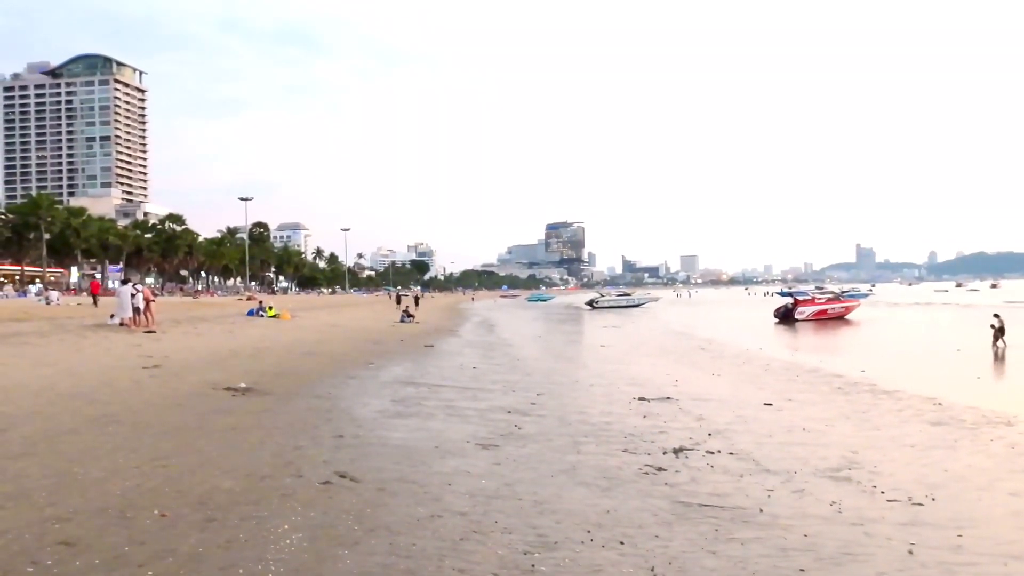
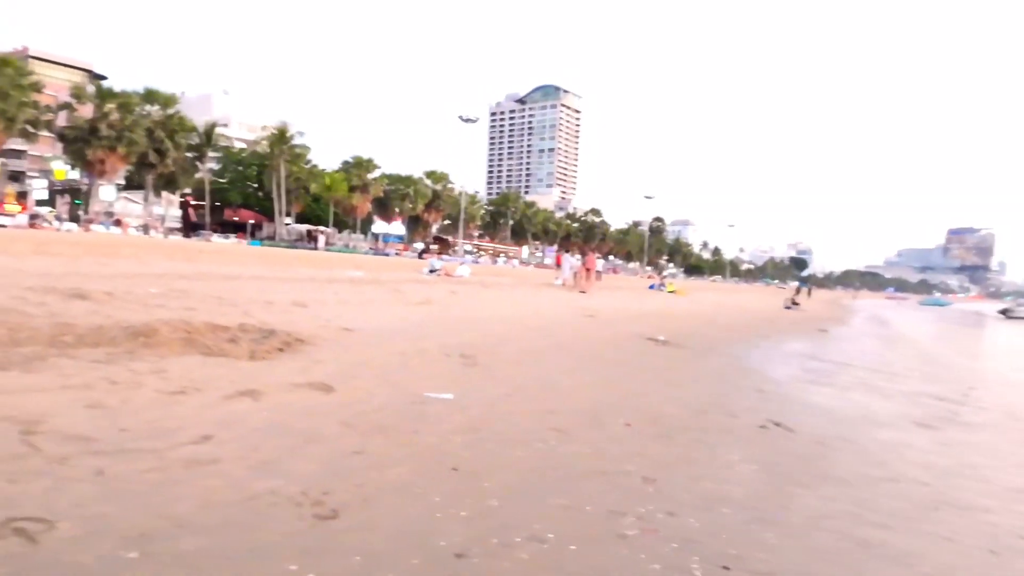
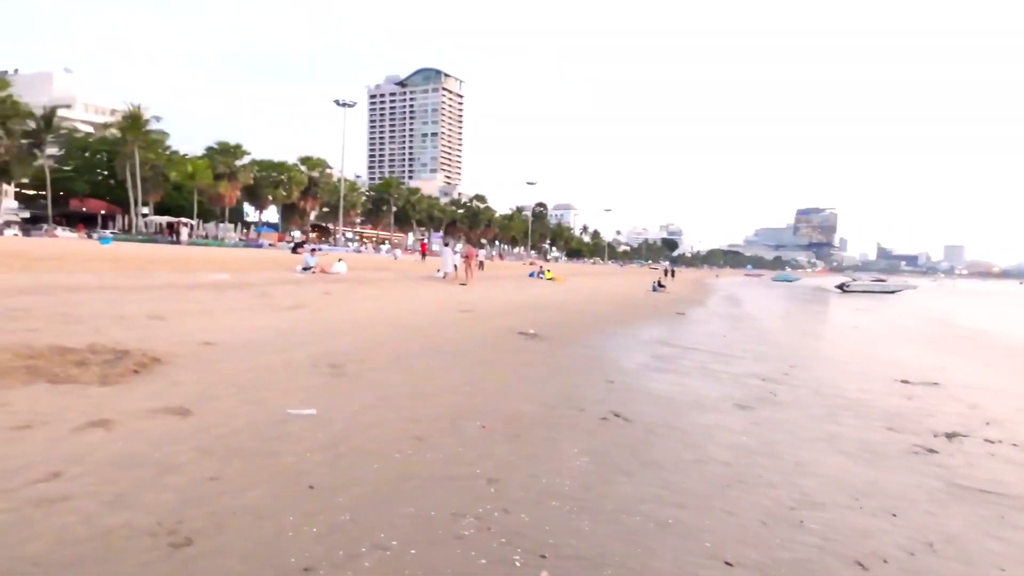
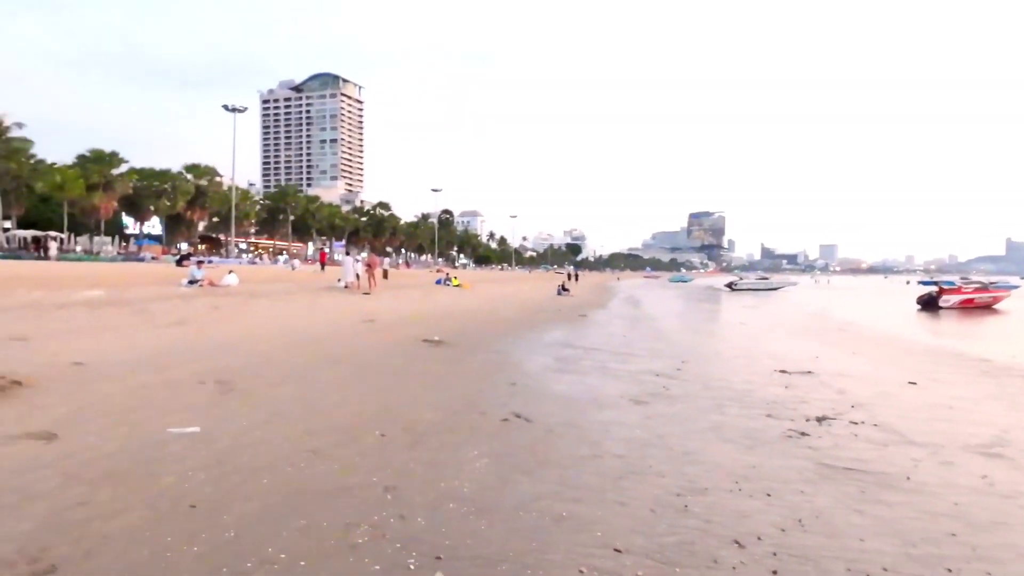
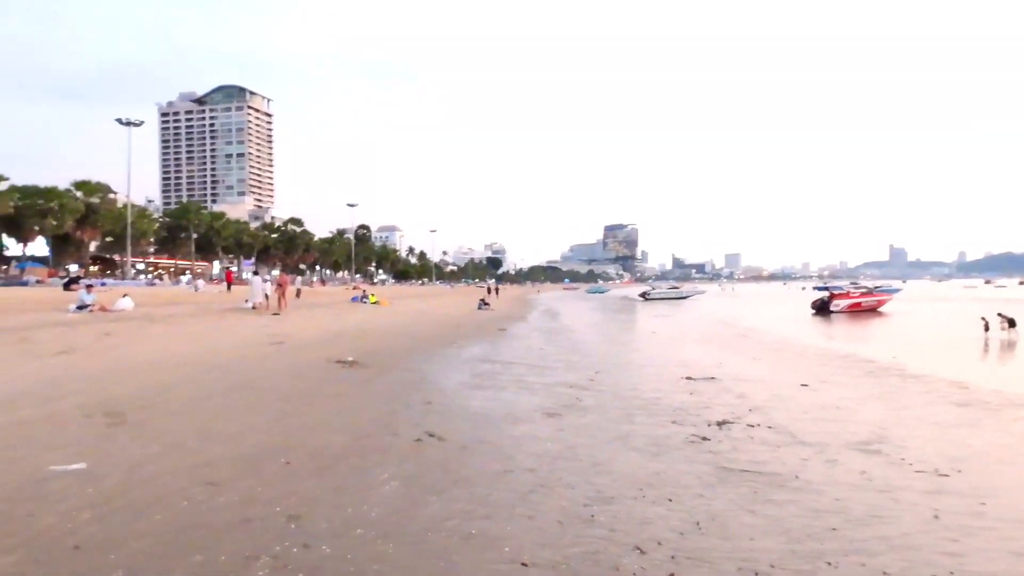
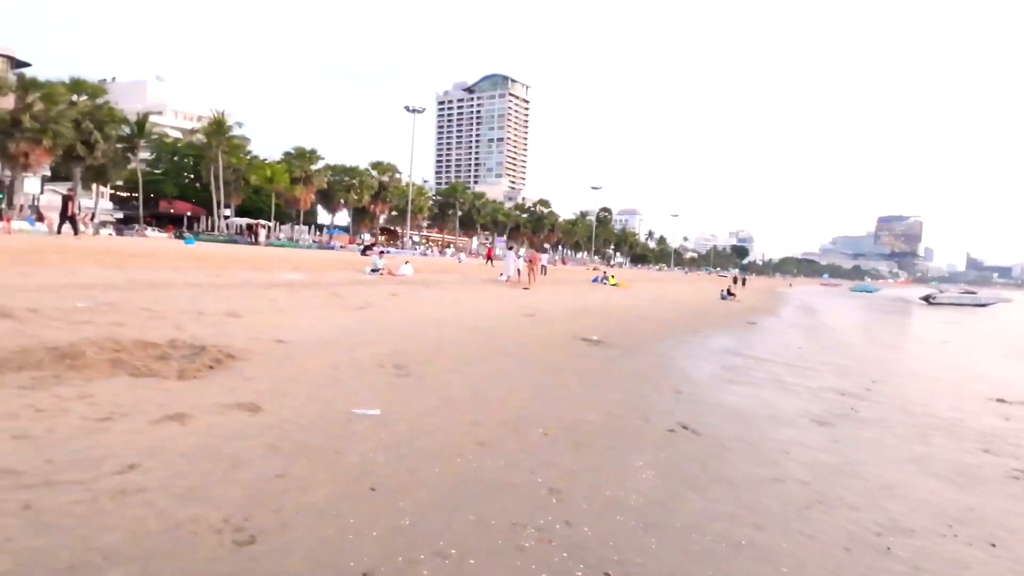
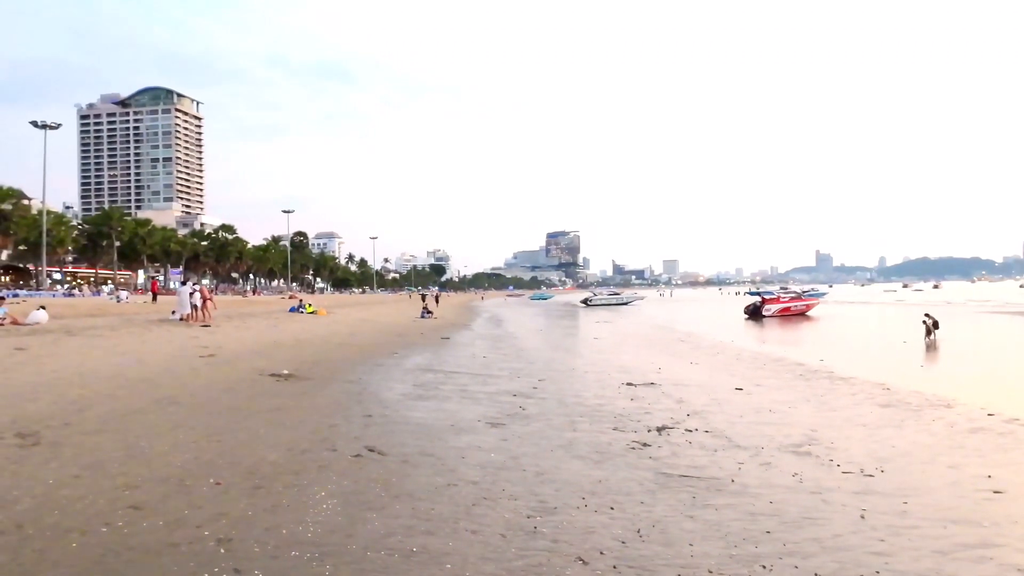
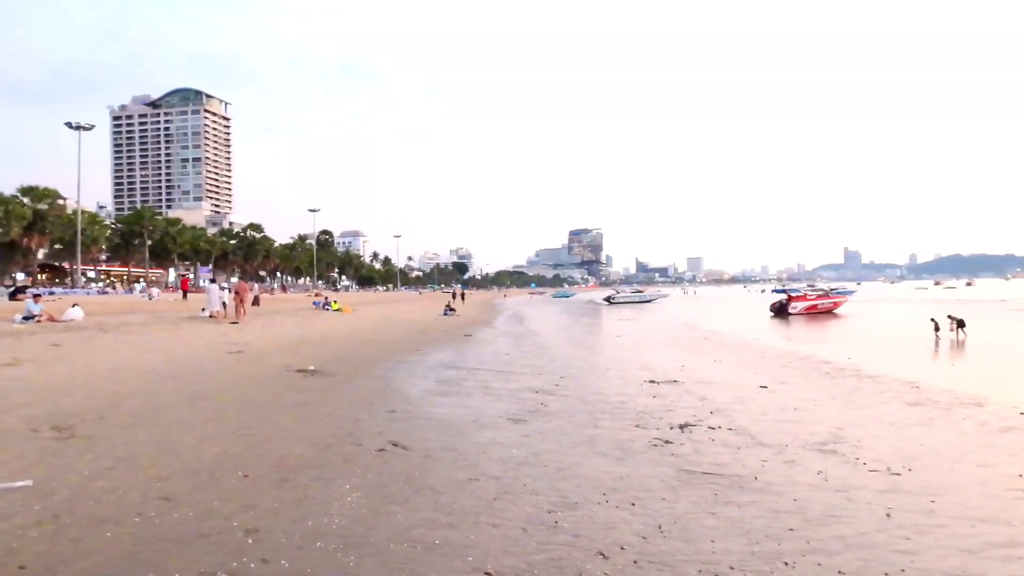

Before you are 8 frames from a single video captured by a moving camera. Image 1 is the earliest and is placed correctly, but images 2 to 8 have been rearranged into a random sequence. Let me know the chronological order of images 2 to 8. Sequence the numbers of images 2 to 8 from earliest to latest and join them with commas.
7, 8, 5, 4, 3, 6, 2
